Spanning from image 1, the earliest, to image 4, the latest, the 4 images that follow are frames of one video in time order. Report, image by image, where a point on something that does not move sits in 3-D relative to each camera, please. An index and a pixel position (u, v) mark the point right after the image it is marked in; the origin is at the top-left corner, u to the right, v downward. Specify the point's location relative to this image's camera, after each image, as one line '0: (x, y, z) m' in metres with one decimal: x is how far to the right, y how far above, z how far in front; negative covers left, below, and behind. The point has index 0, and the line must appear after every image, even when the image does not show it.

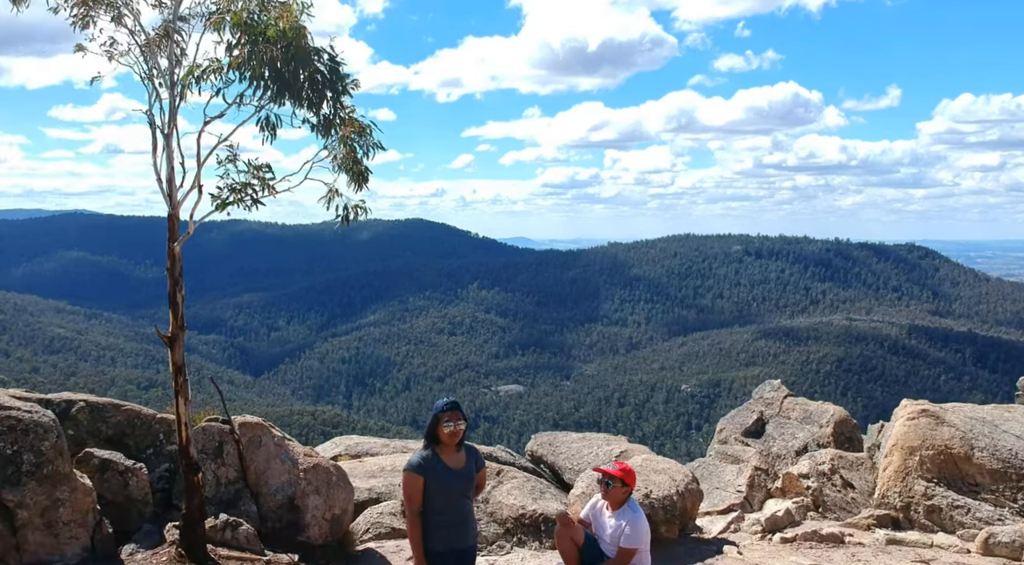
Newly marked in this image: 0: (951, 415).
0: (+5.1, -1.5, +11.3) m
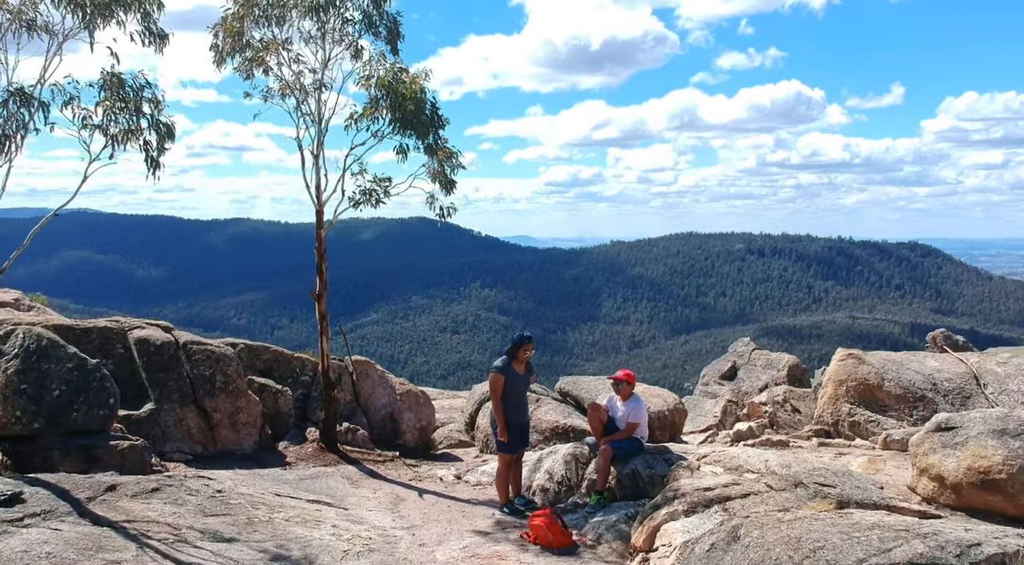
0: (+5.6, -1.2, +15.4) m
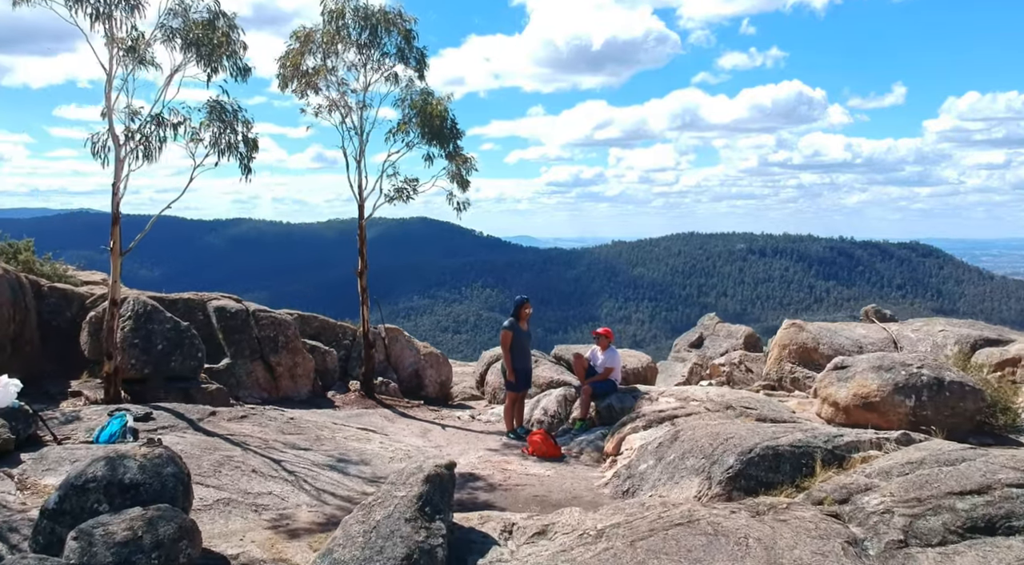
0: (+5.7, -0.8, +18.8) m
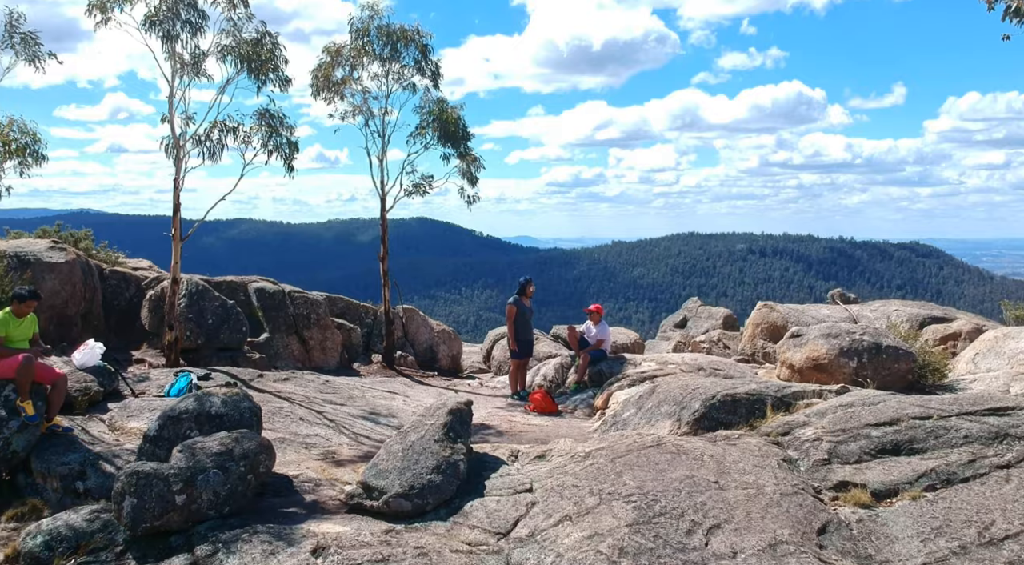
0: (+5.8, -0.5, +21.1) m
